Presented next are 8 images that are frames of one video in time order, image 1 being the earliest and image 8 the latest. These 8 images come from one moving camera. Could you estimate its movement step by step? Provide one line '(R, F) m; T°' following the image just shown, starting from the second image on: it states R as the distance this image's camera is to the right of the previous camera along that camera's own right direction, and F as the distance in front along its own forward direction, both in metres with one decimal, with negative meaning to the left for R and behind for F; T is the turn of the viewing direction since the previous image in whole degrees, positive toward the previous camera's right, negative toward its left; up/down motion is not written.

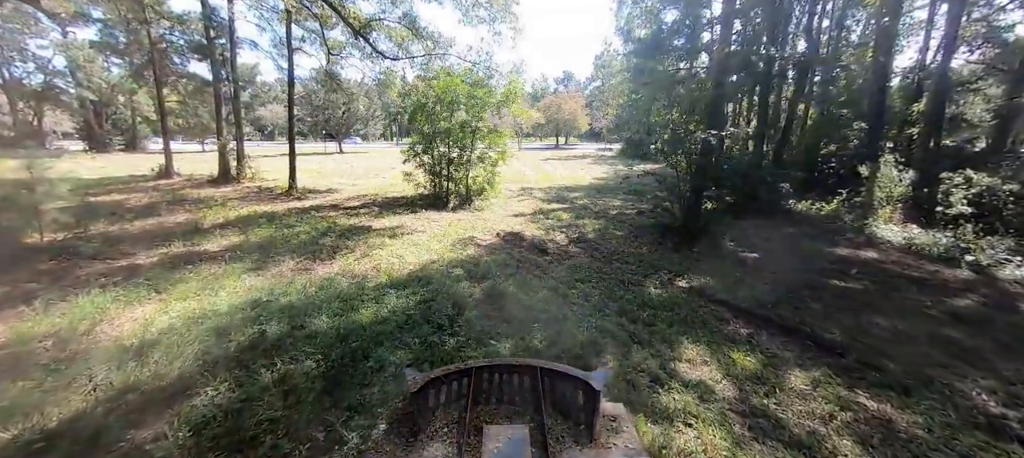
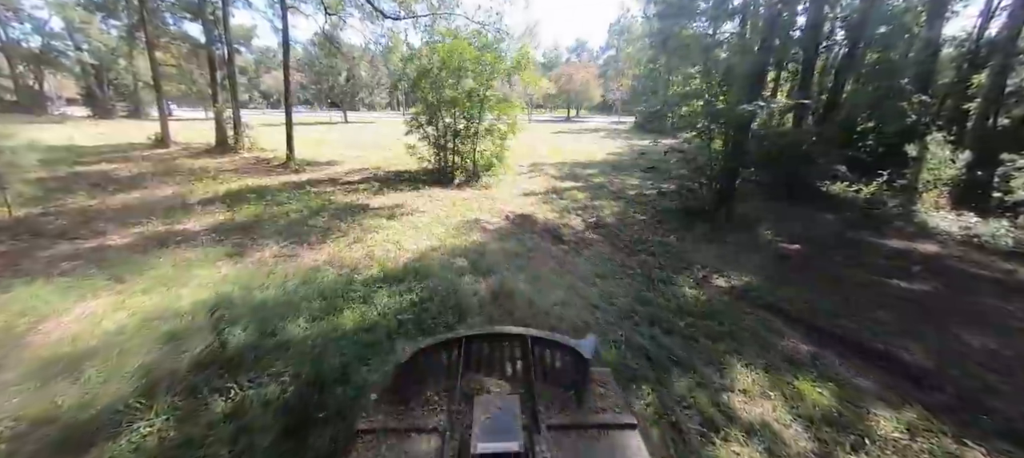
(-0.1, +0.7) m; -1°
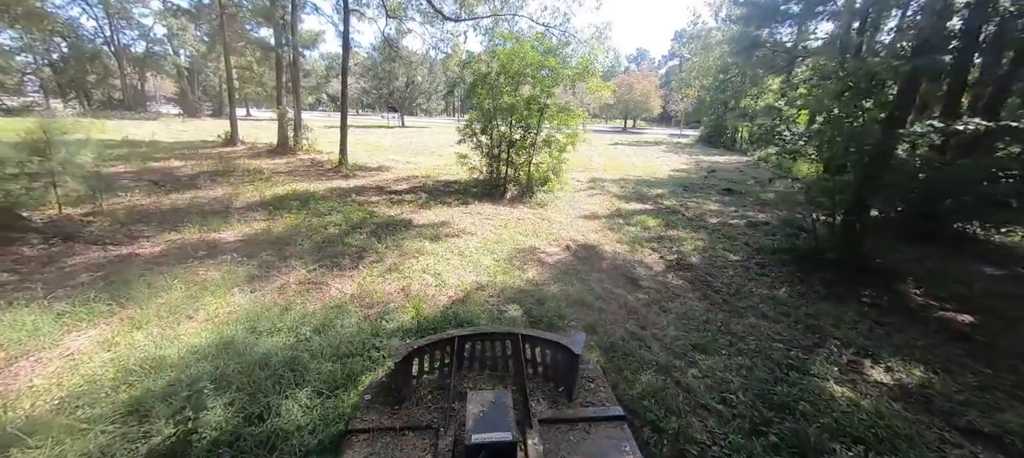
(-0.2, +0.9) m; -7°
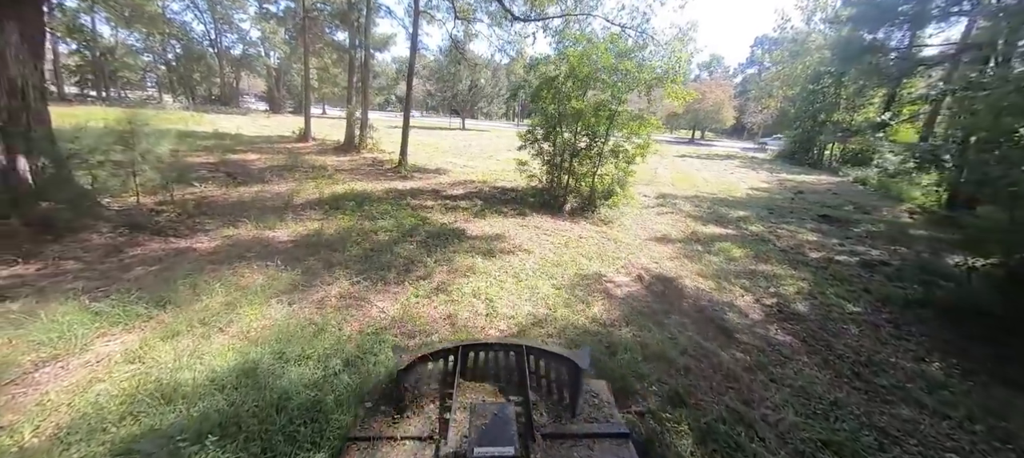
(-0.2, +0.6) m; -8°
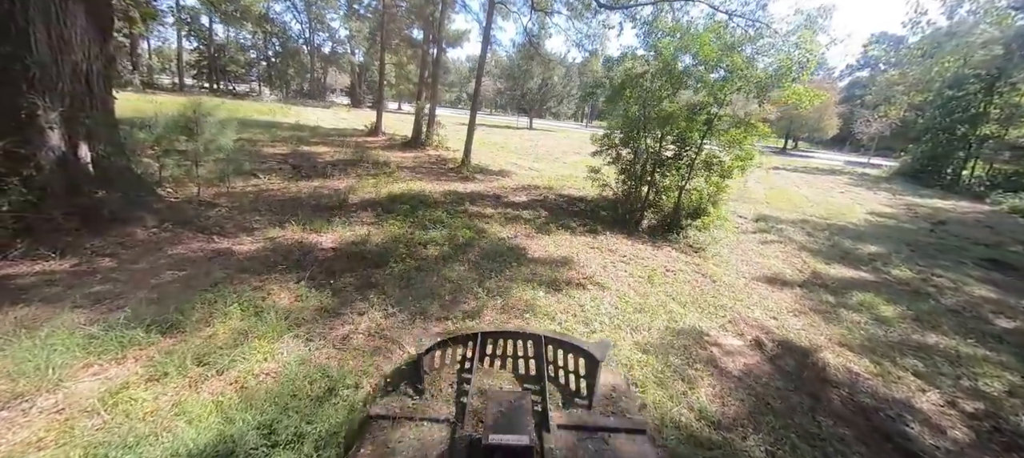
(-0.2, +0.9) m; -9°
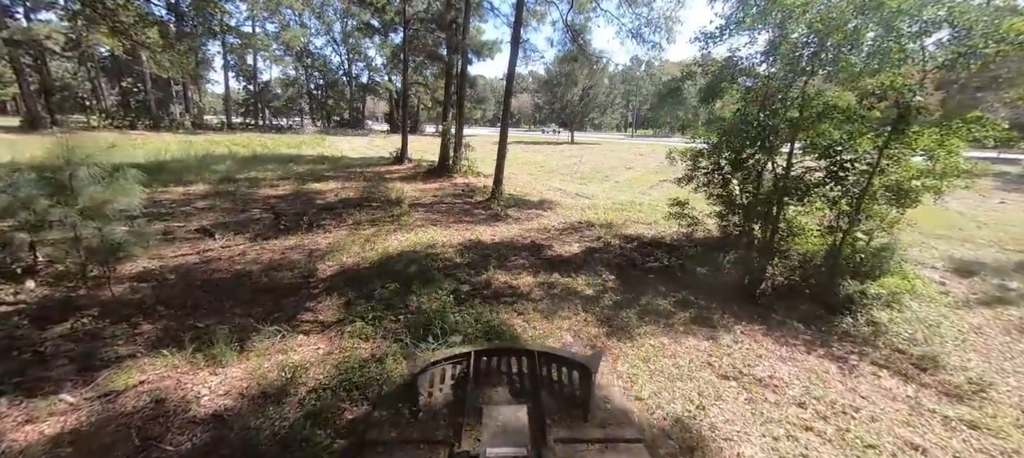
(0.0, +2.5) m; -6°
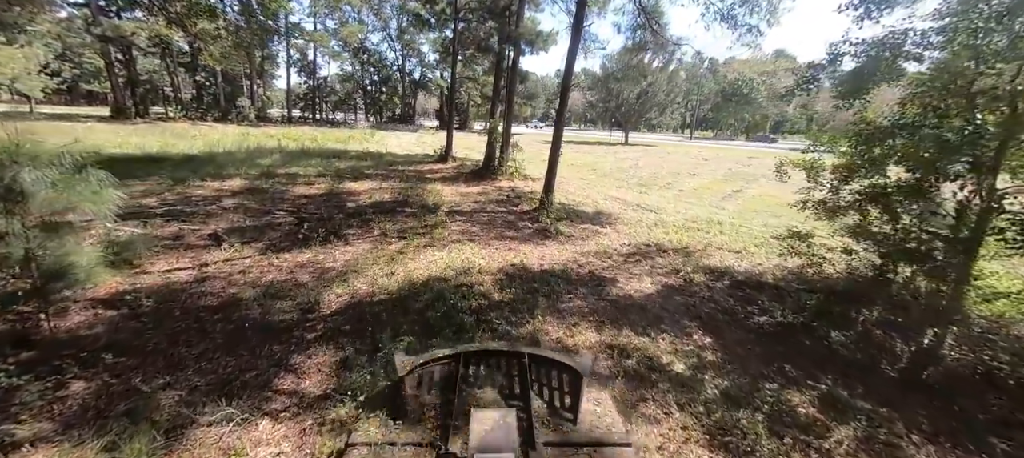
(-0.2, +1.2) m; -6°
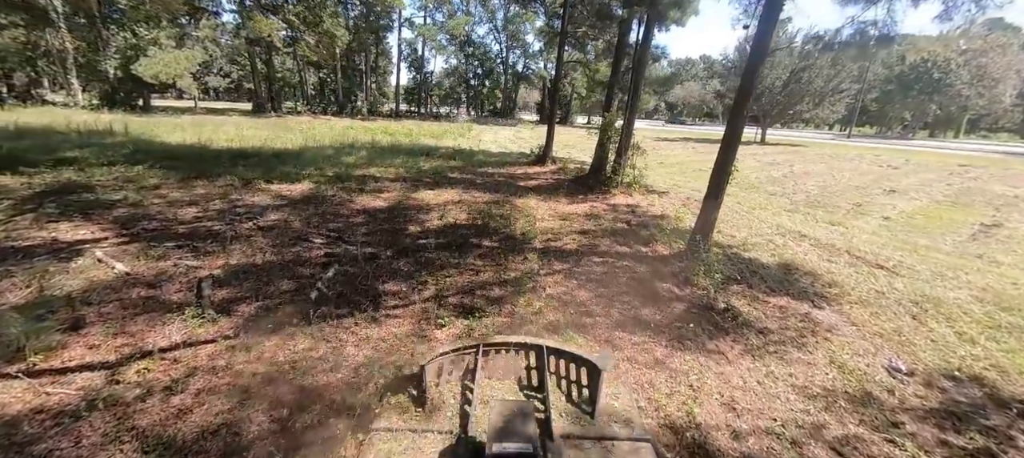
(-0.5, +2.6) m; -14°
